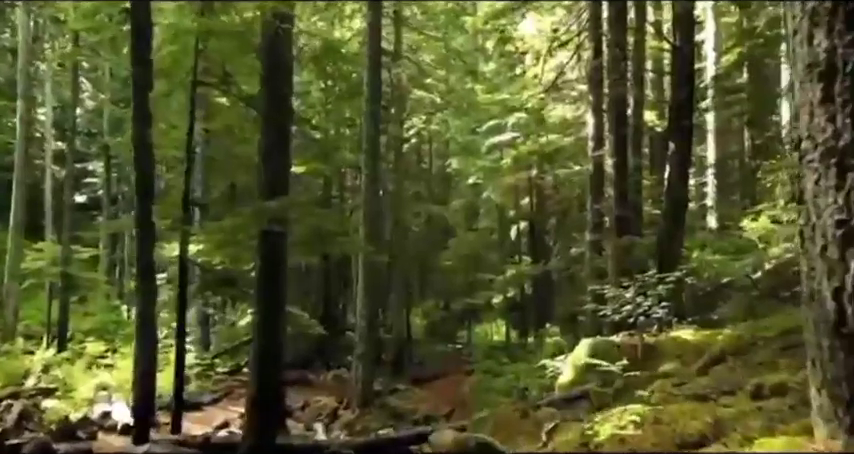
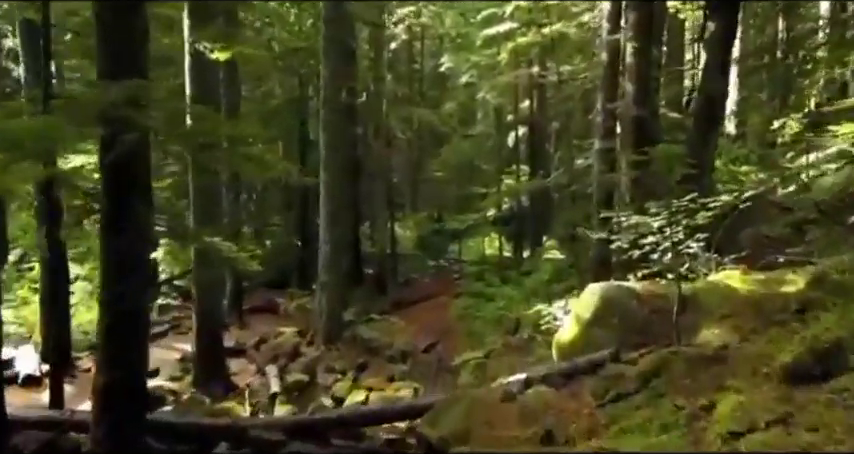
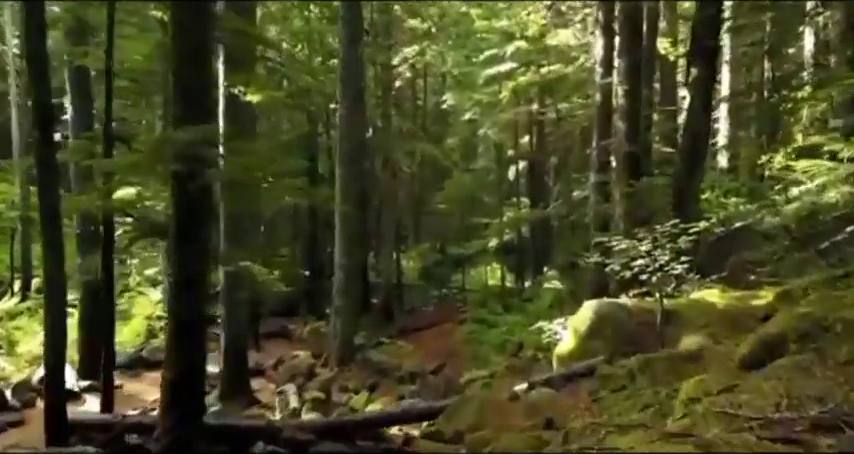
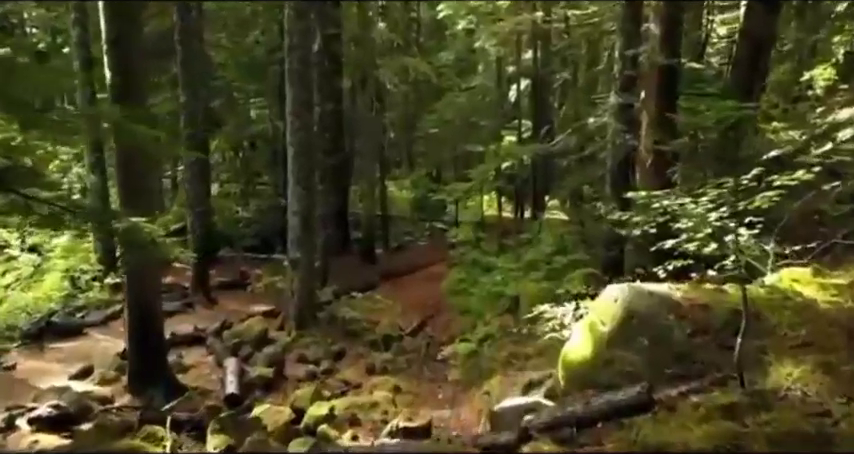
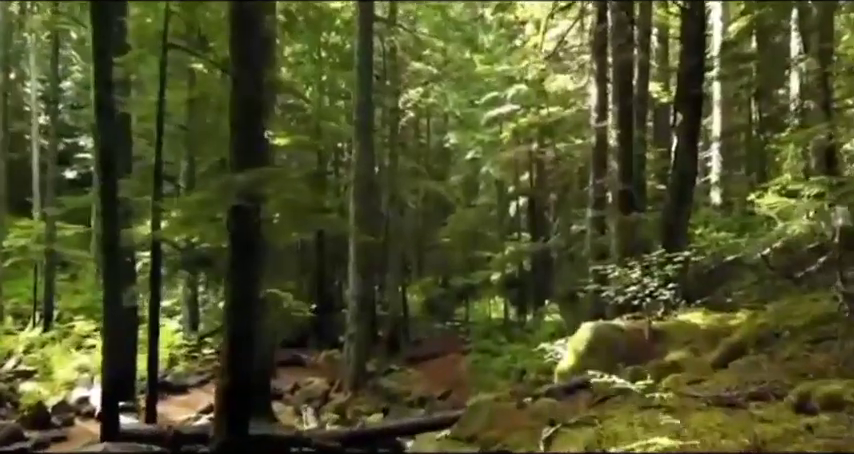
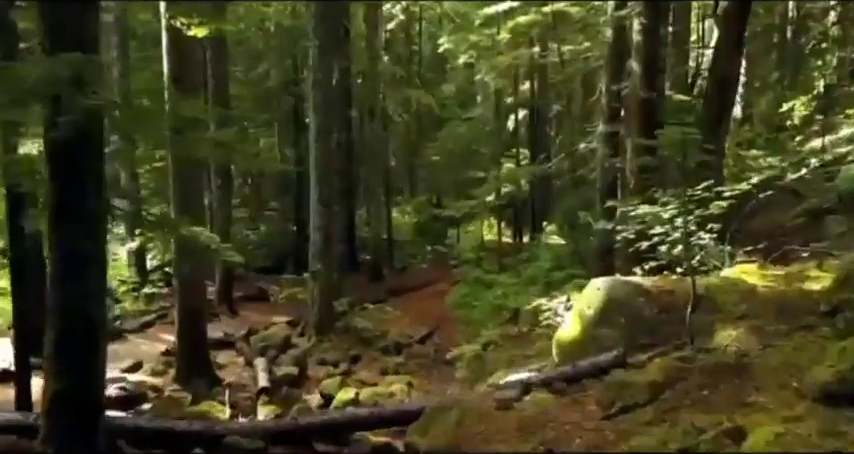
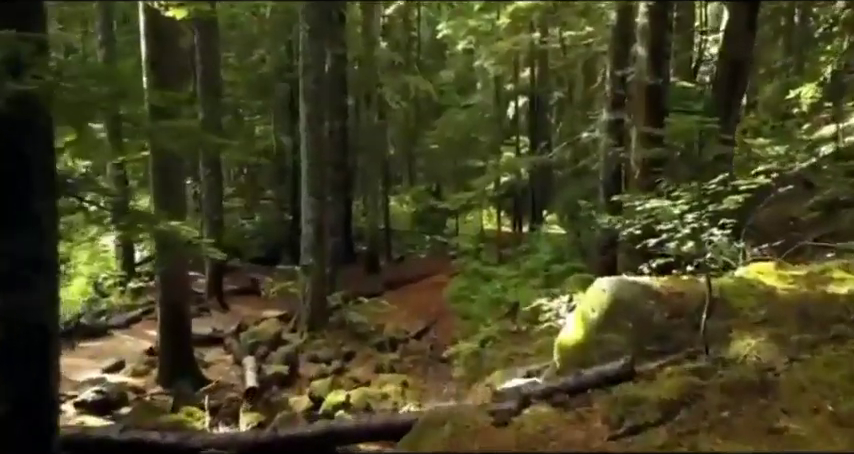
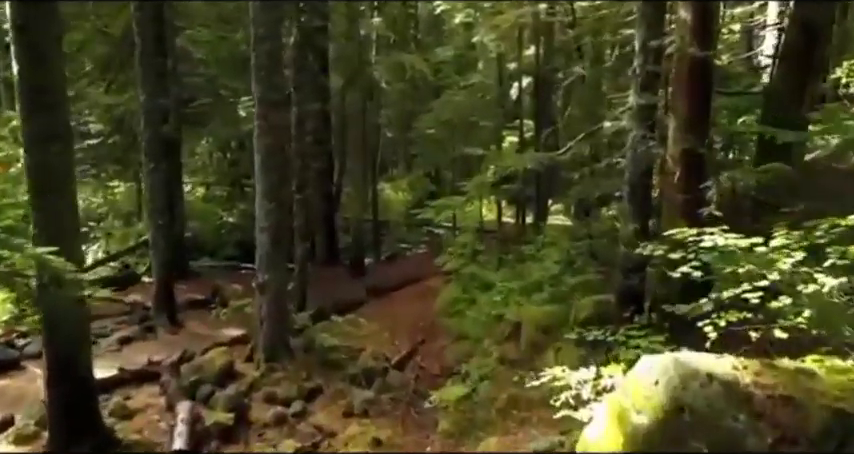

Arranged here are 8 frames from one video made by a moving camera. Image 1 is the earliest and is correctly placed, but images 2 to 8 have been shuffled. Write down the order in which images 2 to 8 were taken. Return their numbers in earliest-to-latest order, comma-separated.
5, 3, 2, 6, 7, 4, 8
